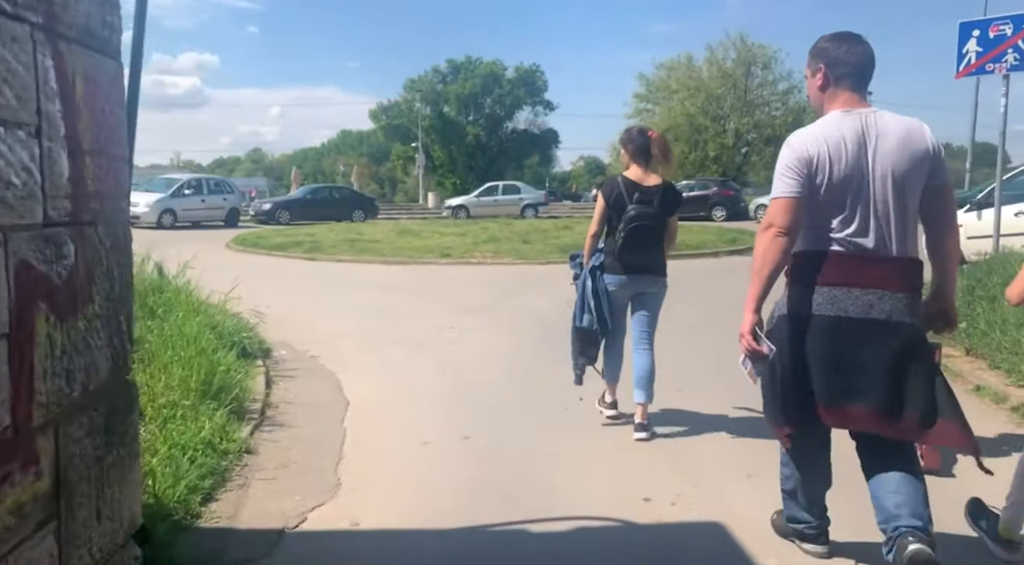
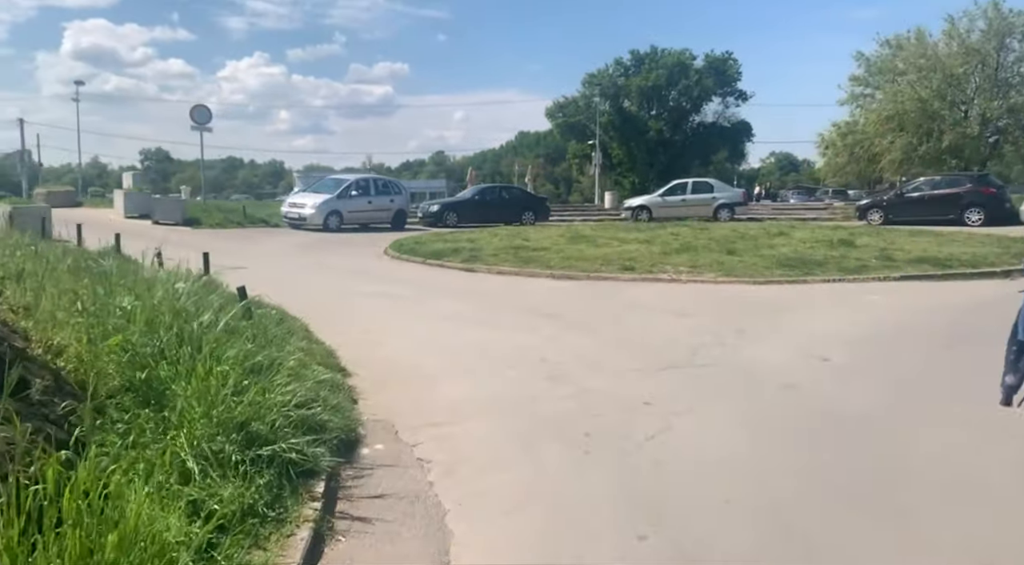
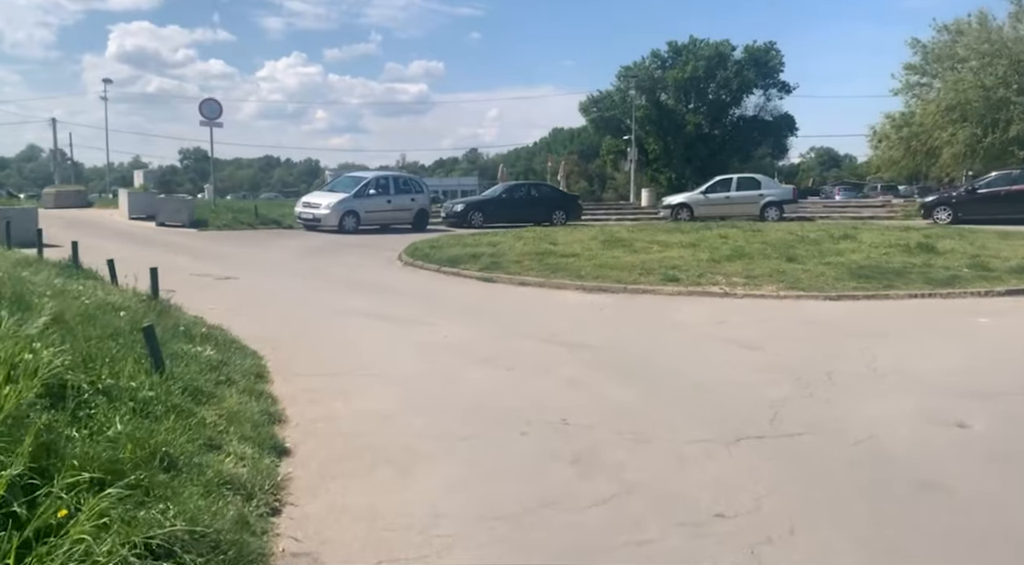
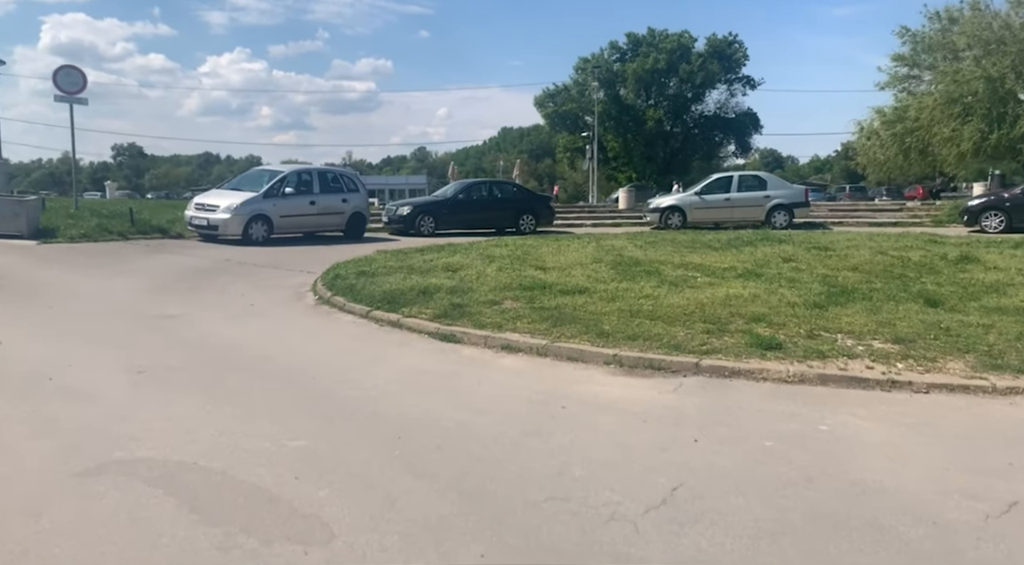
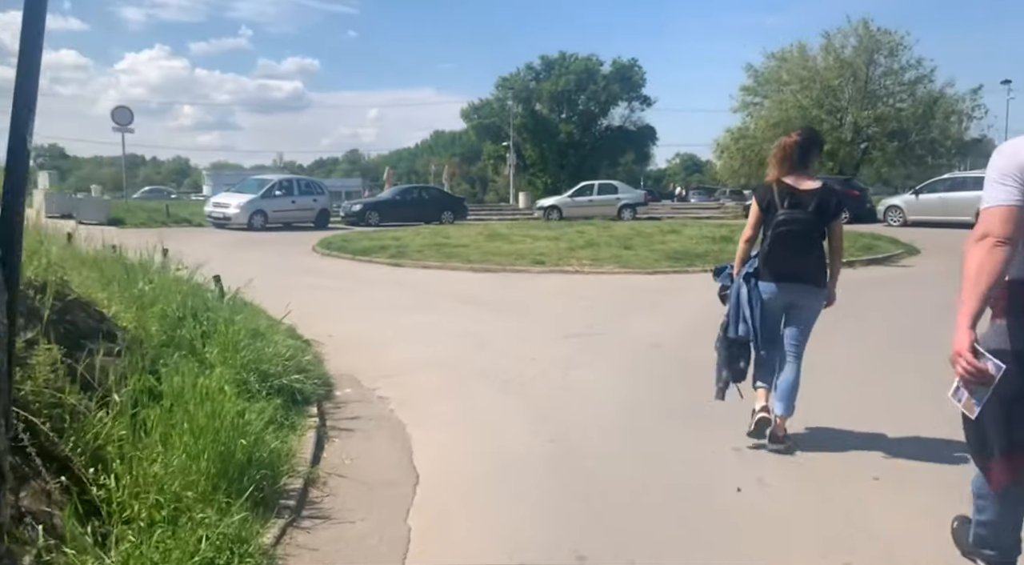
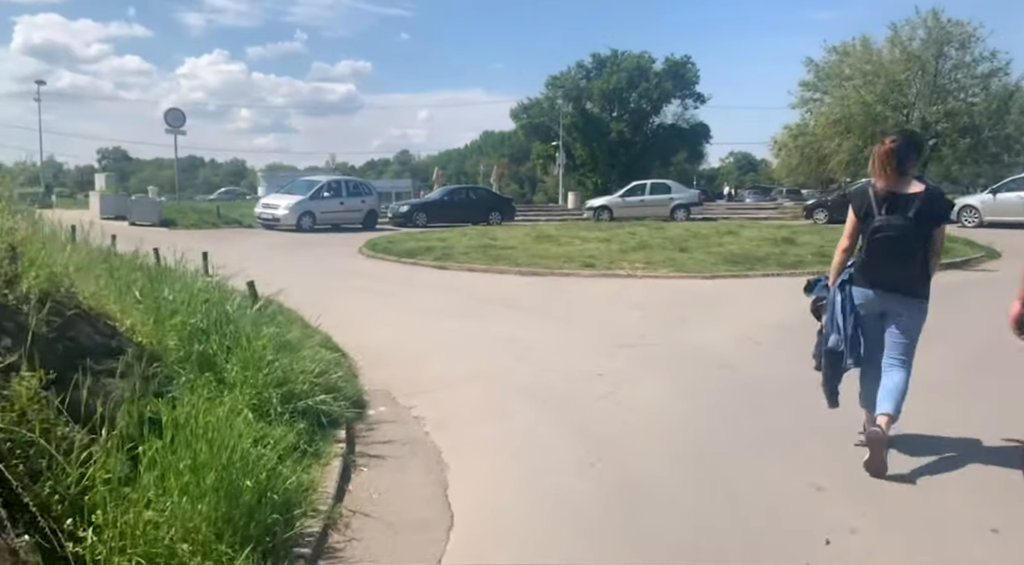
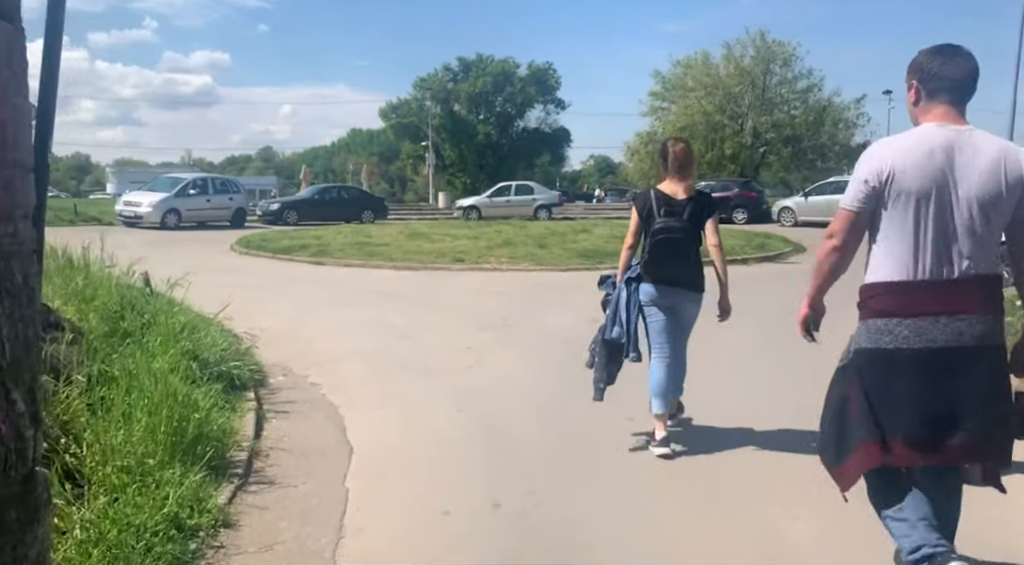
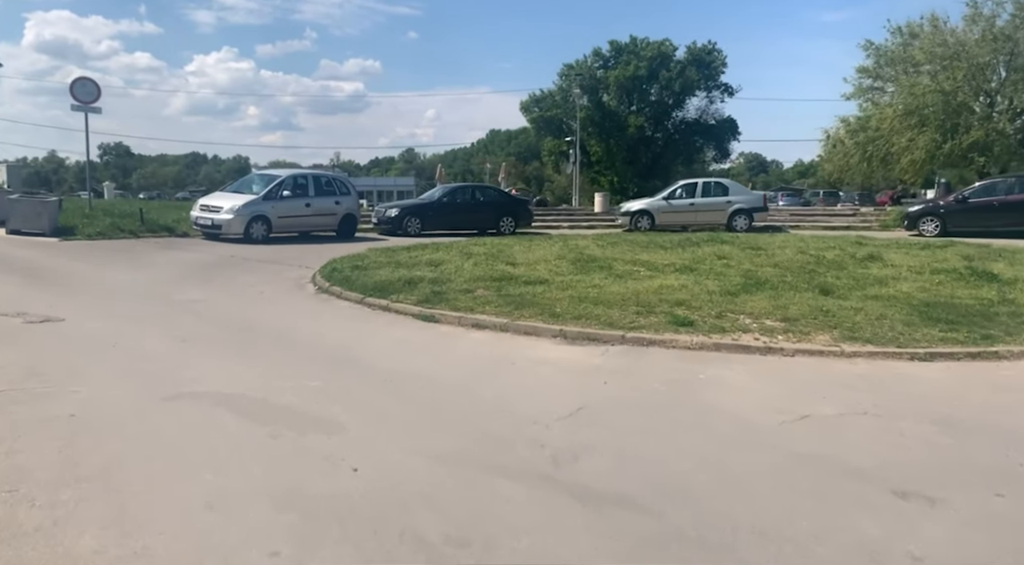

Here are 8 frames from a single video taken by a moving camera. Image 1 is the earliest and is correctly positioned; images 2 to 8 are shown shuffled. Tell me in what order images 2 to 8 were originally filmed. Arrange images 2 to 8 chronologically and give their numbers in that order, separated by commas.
7, 5, 6, 2, 3, 8, 4
